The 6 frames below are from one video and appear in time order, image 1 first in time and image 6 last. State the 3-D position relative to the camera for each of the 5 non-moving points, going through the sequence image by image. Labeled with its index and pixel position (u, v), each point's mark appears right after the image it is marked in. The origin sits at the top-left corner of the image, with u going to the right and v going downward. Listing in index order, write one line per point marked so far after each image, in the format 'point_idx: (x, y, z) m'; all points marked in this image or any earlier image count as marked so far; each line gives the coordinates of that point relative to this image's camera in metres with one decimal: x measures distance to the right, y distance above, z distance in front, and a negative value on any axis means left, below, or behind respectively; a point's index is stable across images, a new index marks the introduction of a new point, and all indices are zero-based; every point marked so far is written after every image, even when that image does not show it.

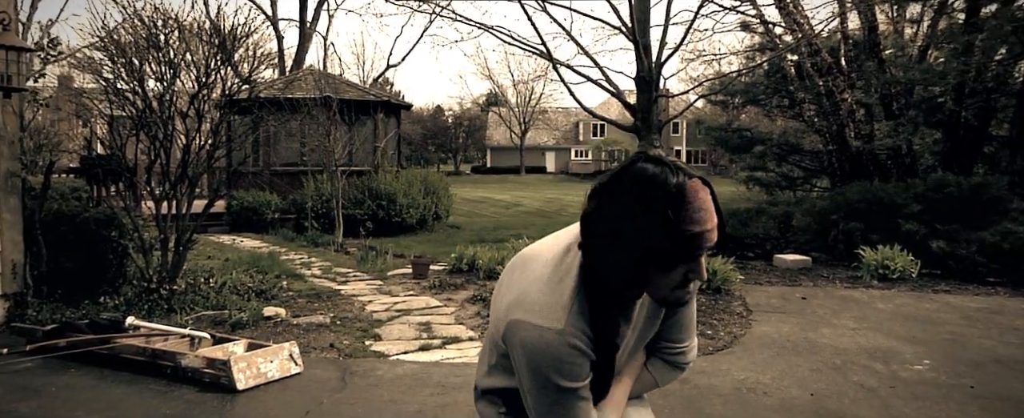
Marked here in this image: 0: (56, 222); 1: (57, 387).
0: (-4.5, -0.1, +6.2) m
1: (-3.0, -1.2, +4.2) m
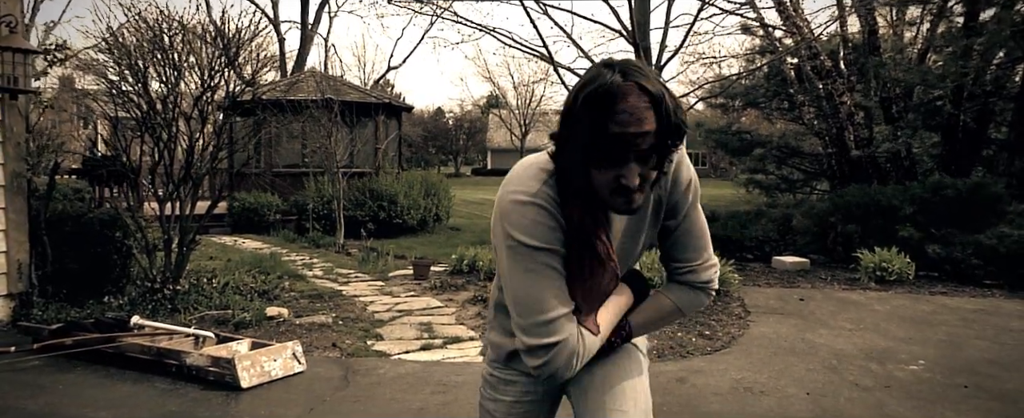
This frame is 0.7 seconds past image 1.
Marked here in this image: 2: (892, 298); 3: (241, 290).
0: (-4.5, -0.1, +6.3) m
1: (-3.0, -1.2, +4.2) m
2: (+4.4, -1.0, +7.4) m
3: (-3.0, -0.9, +6.9) m
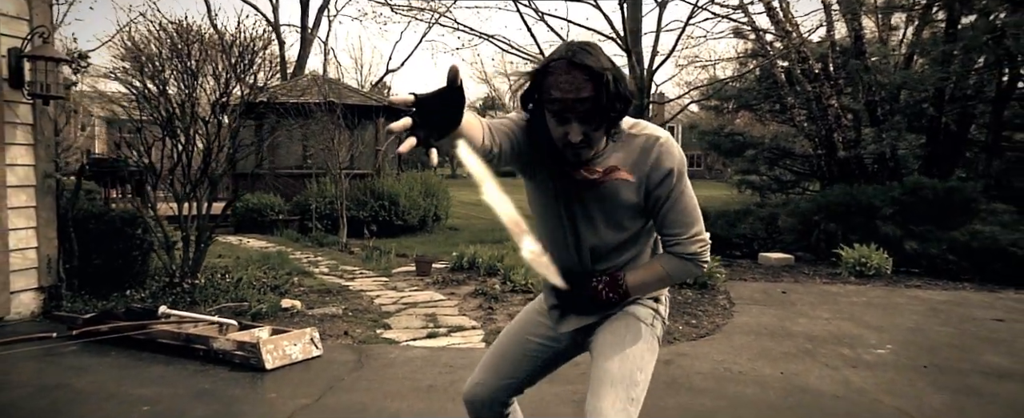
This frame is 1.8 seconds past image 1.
0: (-4.5, -0.1, +6.7) m
1: (-3.0, -1.2, +4.6) m
2: (+4.4, -1.0, +7.8) m
3: (-3.0, -0.9, +7.3) m
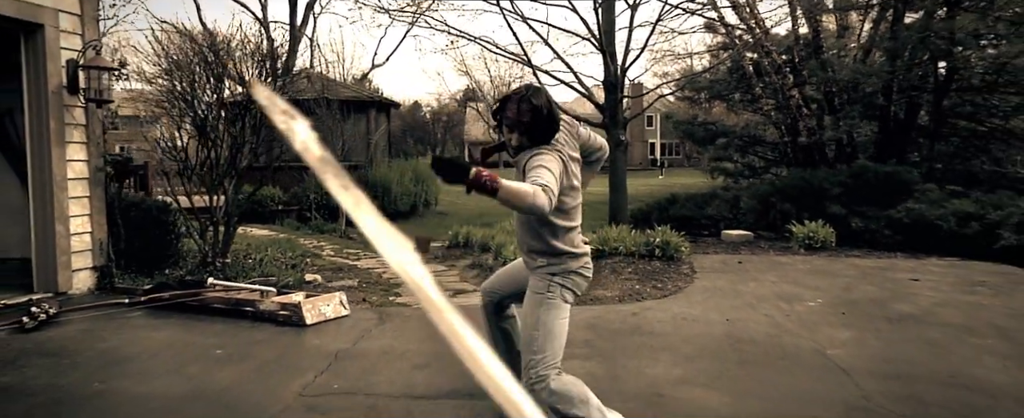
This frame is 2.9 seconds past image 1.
0: (-4.6, 0.0, +7.6) m
1: (-3.0, -1.0, +5.6) m
2: (+4.3, -0.7, +9.0) m
3: (-3.1, -0.7, +8.3) m
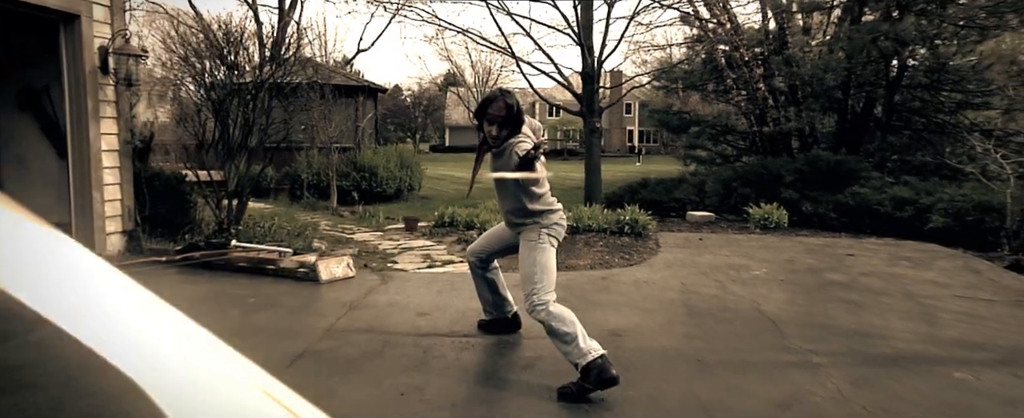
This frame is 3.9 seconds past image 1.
0: (-4.8, +0.4, +8.3) m
1: (-3.2, -0.7, +6.4) m
2: (+4.0, -0.5, +10.0) m
3: (-3.3, -0.4, +9.1) m
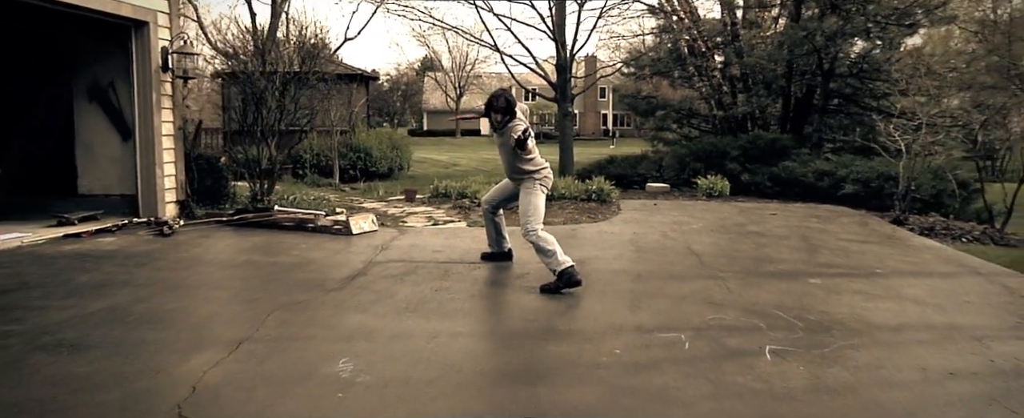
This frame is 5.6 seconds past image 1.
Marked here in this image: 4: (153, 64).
0: (-5.0, +0.8, +10.0) m
1: (-3.3, -0.3, +8.1) m
2: (+3.8, +0.1, +12.0) m
3: (-3.6, +0.1, +10.8) m
4: (-5.0, +2.0, +8.8) m
